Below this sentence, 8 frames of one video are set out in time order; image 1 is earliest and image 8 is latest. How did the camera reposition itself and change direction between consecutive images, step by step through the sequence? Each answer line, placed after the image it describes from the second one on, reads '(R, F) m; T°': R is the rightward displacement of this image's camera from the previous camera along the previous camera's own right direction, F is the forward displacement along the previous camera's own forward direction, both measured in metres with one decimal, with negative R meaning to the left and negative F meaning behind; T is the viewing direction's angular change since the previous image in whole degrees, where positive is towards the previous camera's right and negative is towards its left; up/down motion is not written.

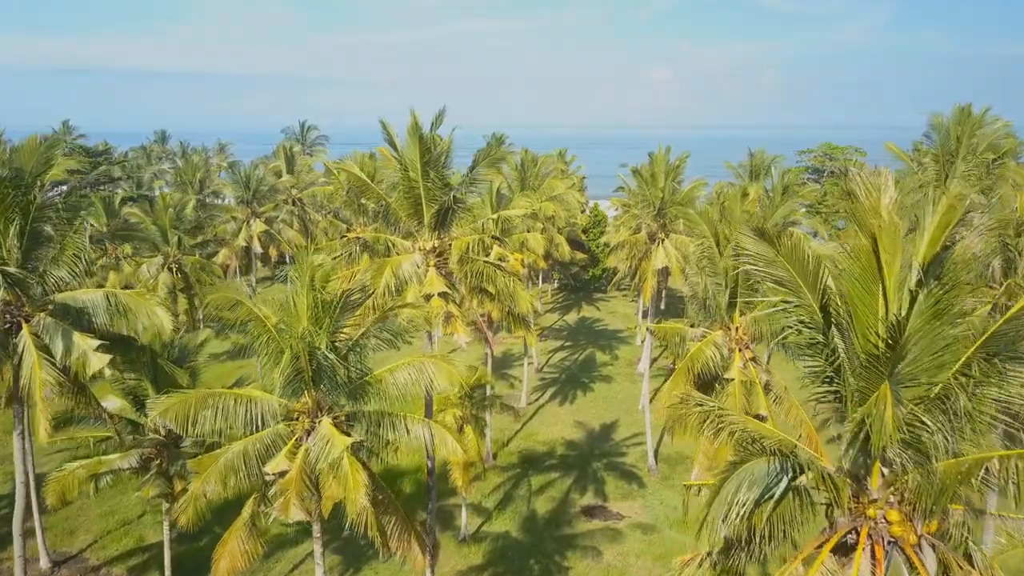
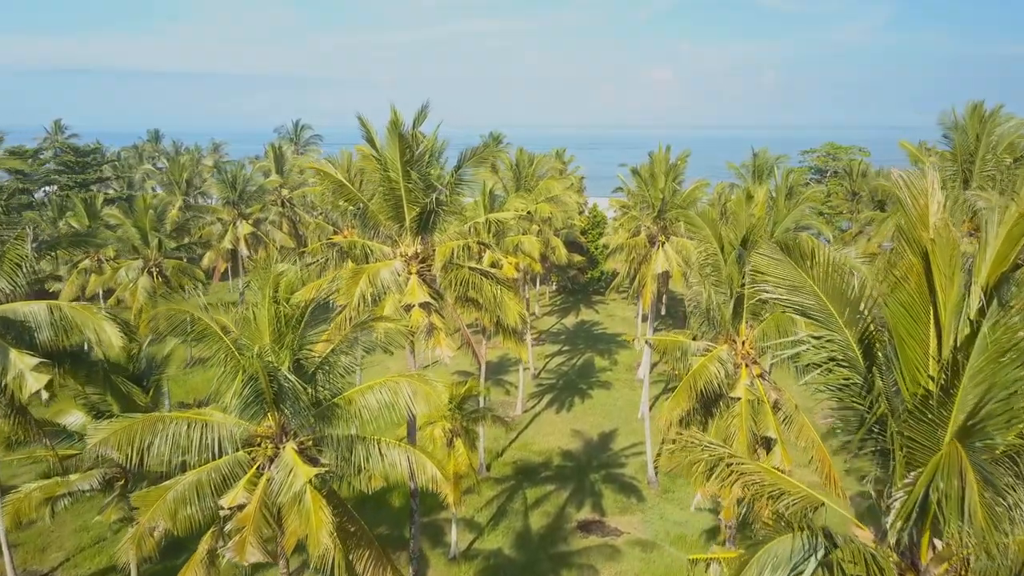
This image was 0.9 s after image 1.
(+0.2, +1.0) m; 0°
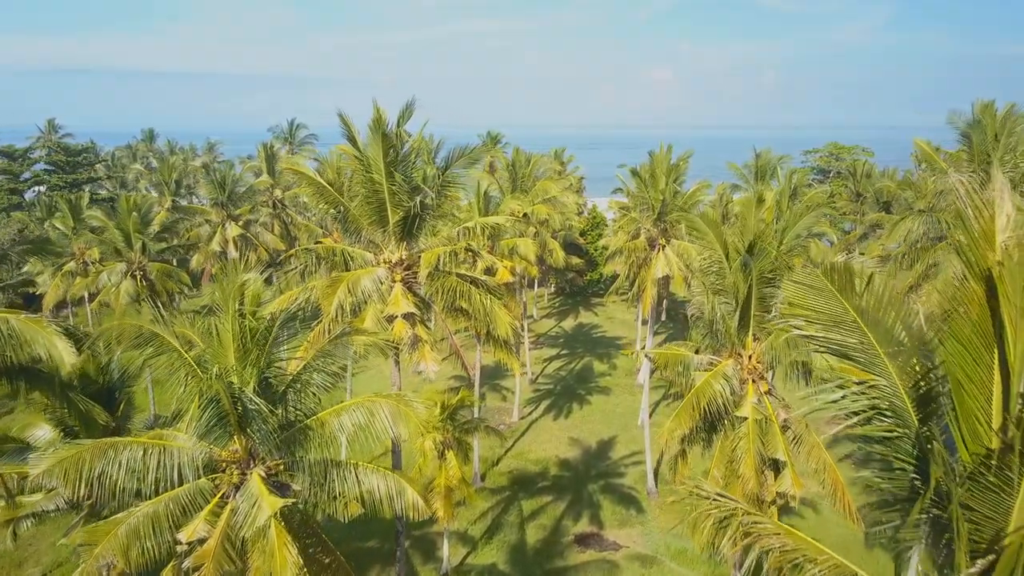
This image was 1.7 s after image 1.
(+0.2, +0.8) m; 0°
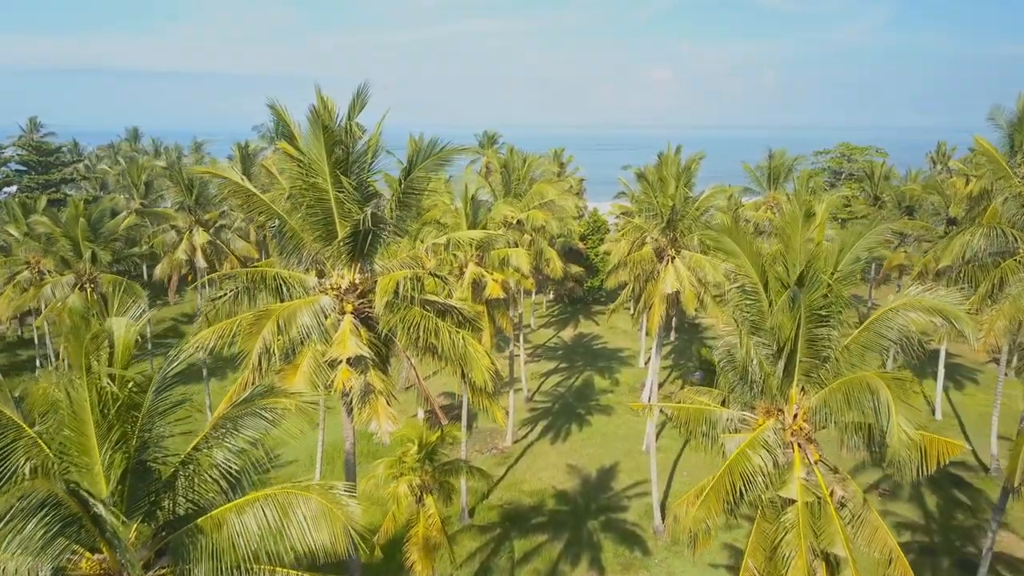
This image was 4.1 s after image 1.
(+0.3, +2.4) m; 0°
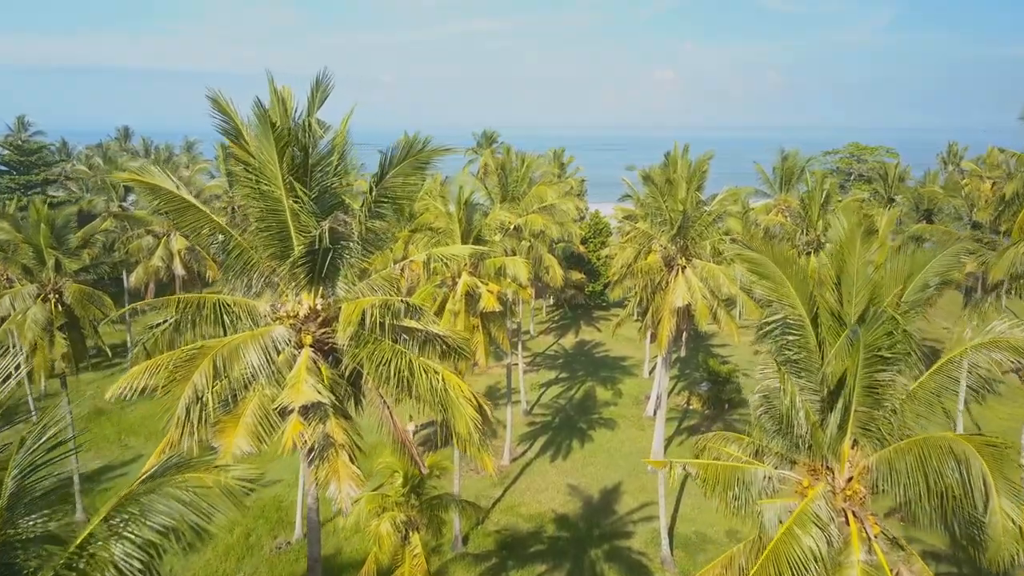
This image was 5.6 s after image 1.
(+0.1, +1.6) m; 0°
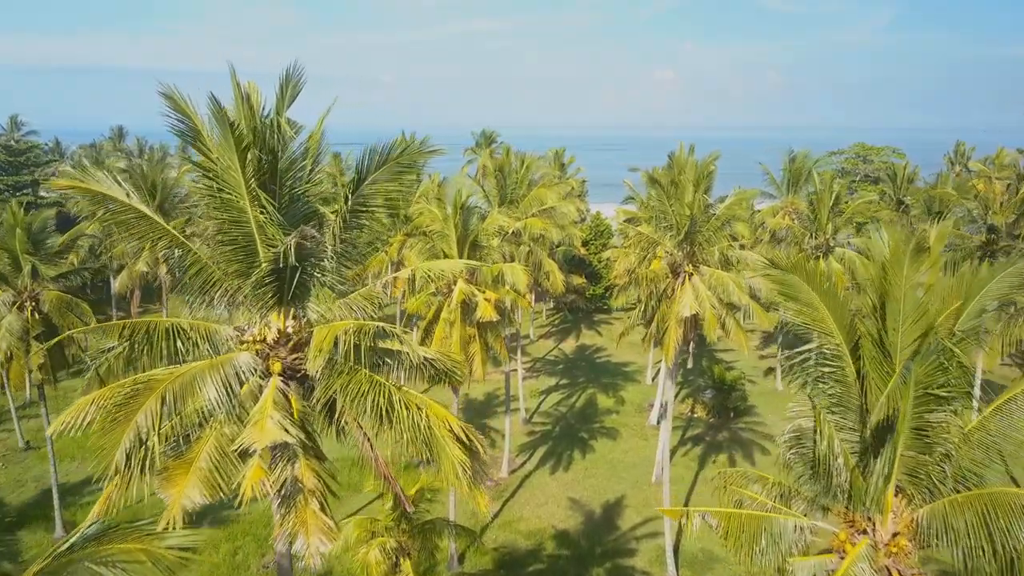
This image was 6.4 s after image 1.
(+0.1, +0.9) m; 0°
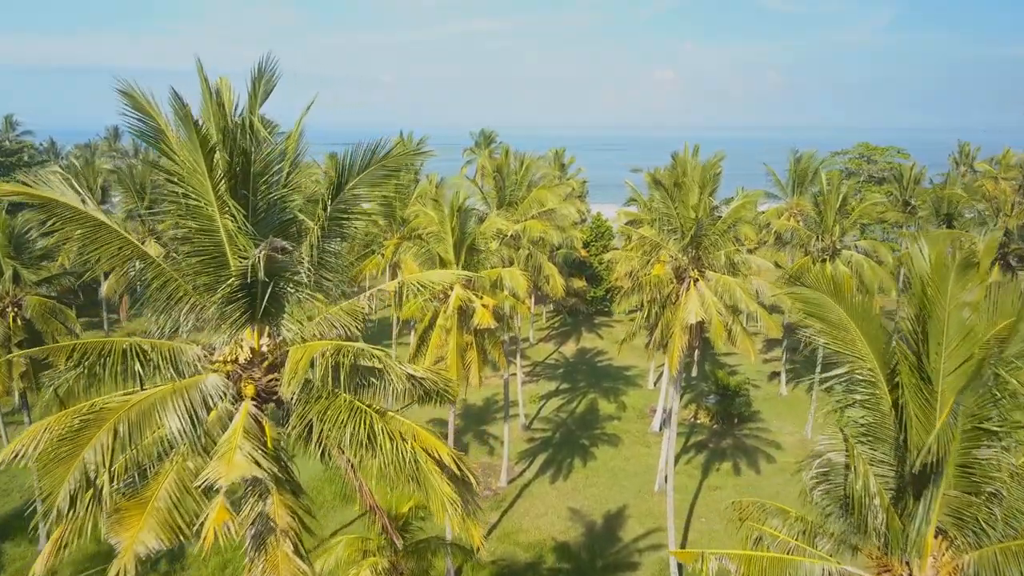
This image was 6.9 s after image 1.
(0.0, +0.6) m; 0°
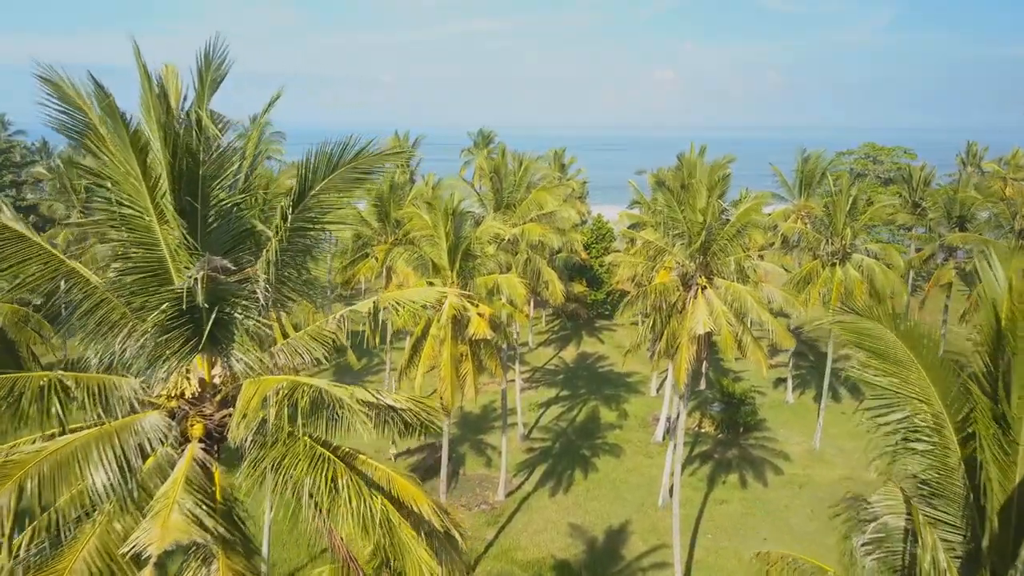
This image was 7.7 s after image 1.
(+0.1, +0.9) m; 0°
